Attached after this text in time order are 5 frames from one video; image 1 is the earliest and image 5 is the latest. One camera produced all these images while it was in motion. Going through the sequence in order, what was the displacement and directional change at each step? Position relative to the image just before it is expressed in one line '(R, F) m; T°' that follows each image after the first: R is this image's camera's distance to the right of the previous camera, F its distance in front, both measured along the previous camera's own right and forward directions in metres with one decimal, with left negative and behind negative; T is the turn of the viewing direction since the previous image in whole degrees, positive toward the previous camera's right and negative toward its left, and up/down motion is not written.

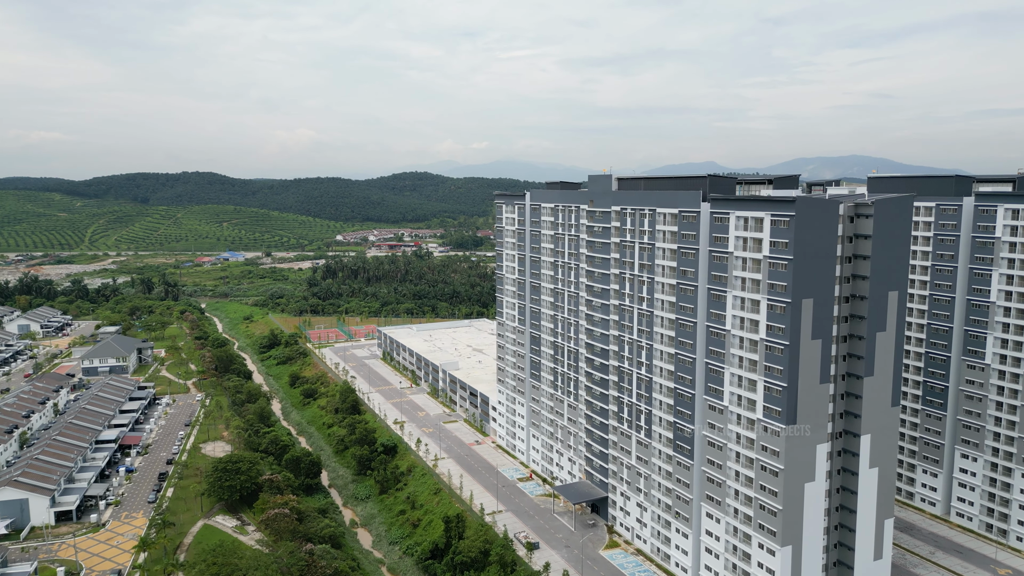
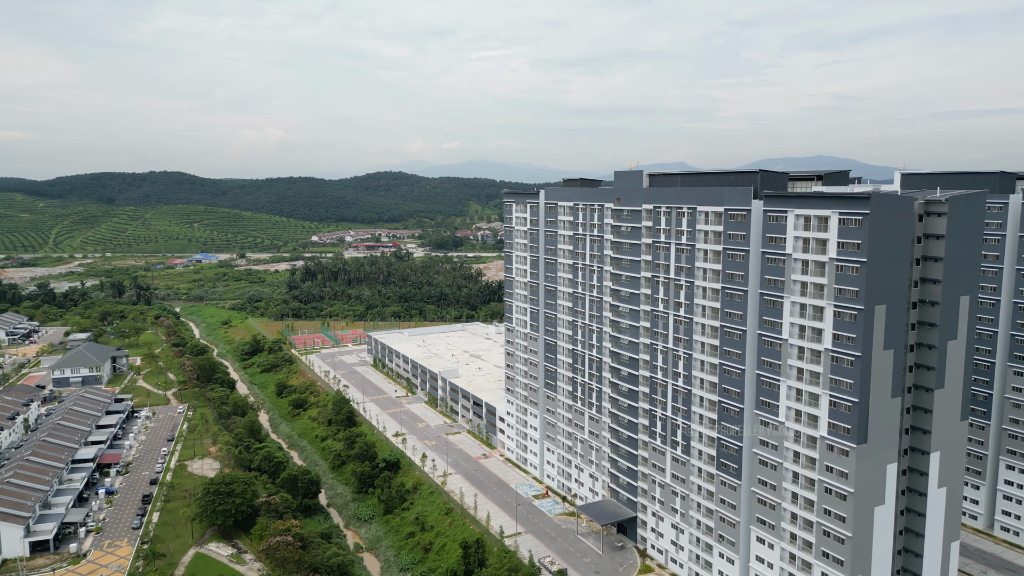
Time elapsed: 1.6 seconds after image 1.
(-3.7, +4.8) m; +2°
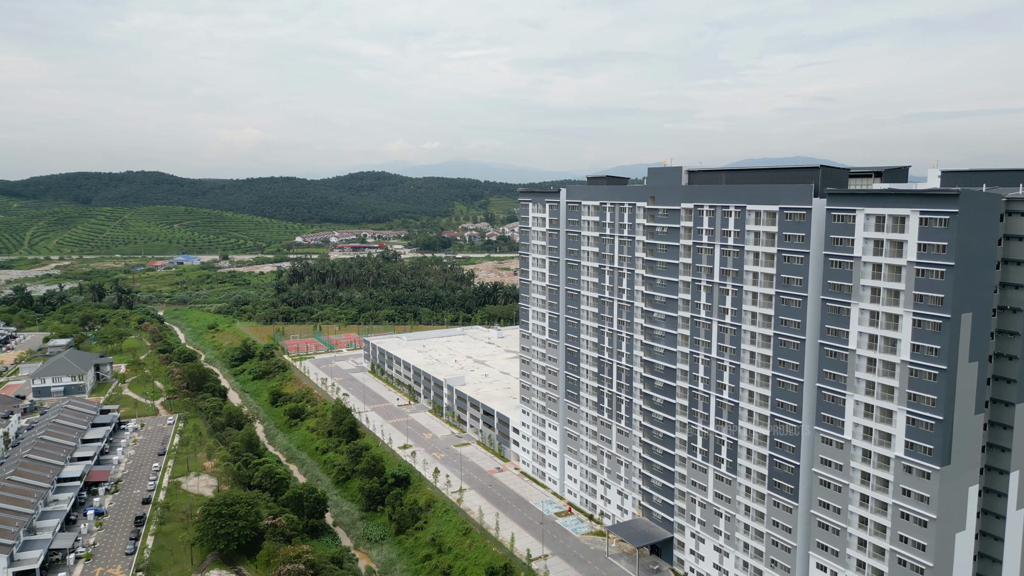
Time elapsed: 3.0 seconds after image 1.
(-3.2, +4.1) m; +1°
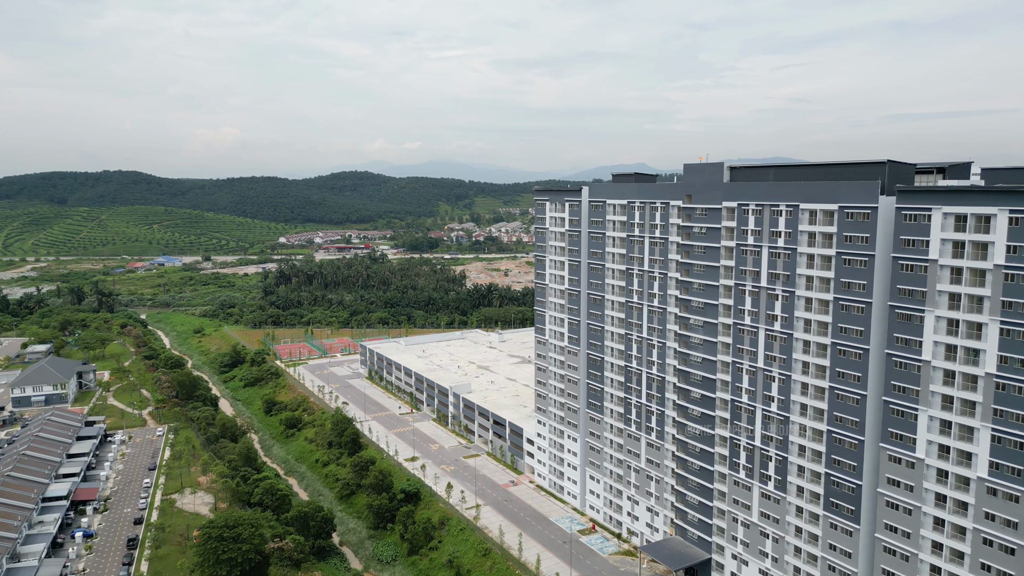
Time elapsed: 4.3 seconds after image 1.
(-3.0, +3.8) m; +1°
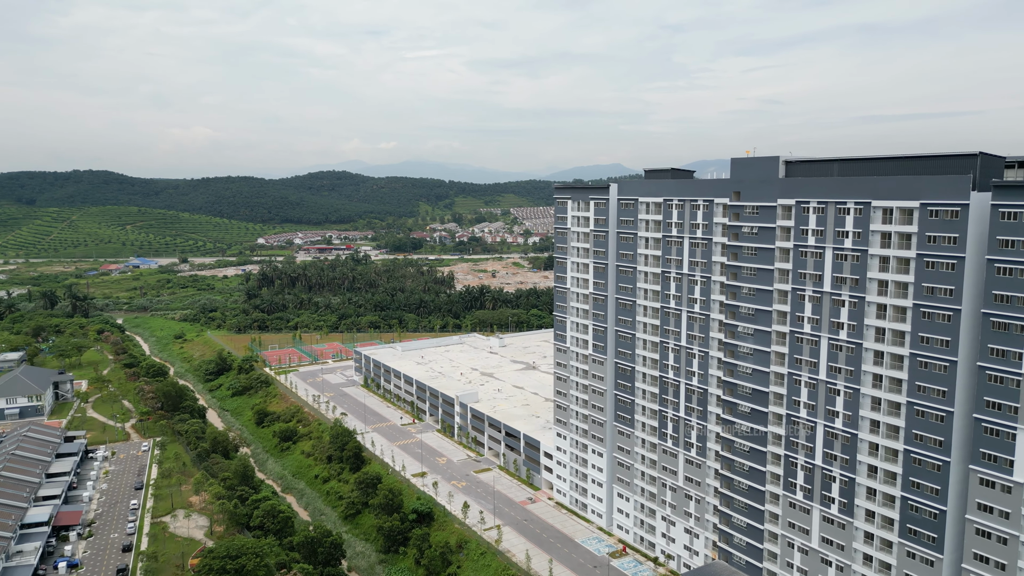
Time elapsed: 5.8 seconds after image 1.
(-3.4, +4.4) m; +2°
